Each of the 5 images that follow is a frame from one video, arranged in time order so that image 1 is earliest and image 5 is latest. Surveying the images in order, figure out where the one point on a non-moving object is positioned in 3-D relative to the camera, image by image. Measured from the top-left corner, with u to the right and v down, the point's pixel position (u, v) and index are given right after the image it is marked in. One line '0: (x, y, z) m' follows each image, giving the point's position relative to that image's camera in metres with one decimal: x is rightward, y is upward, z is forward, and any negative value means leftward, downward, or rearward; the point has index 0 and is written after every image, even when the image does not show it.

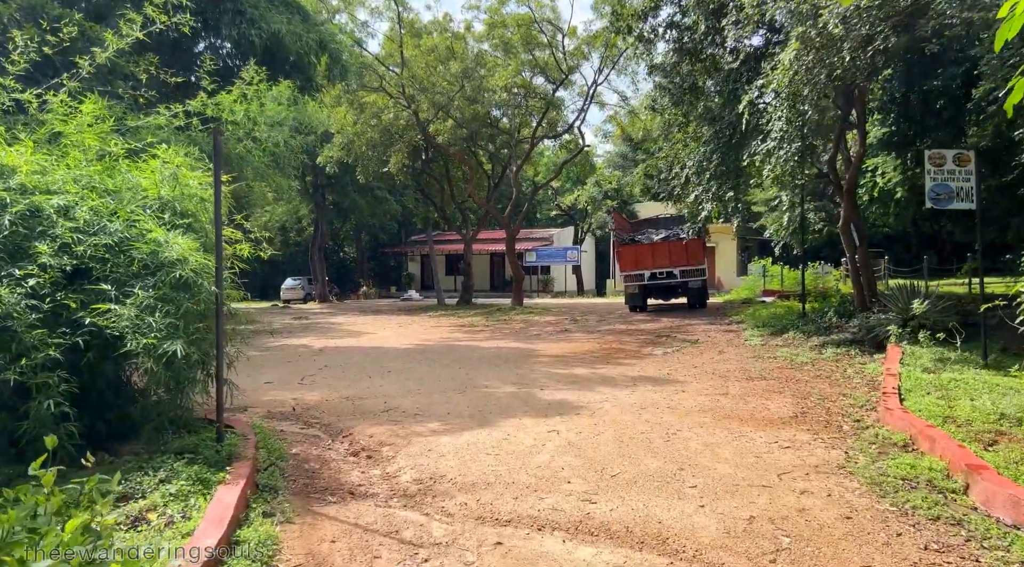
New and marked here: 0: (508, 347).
0: (-0.1, -1.2, +14.8) m
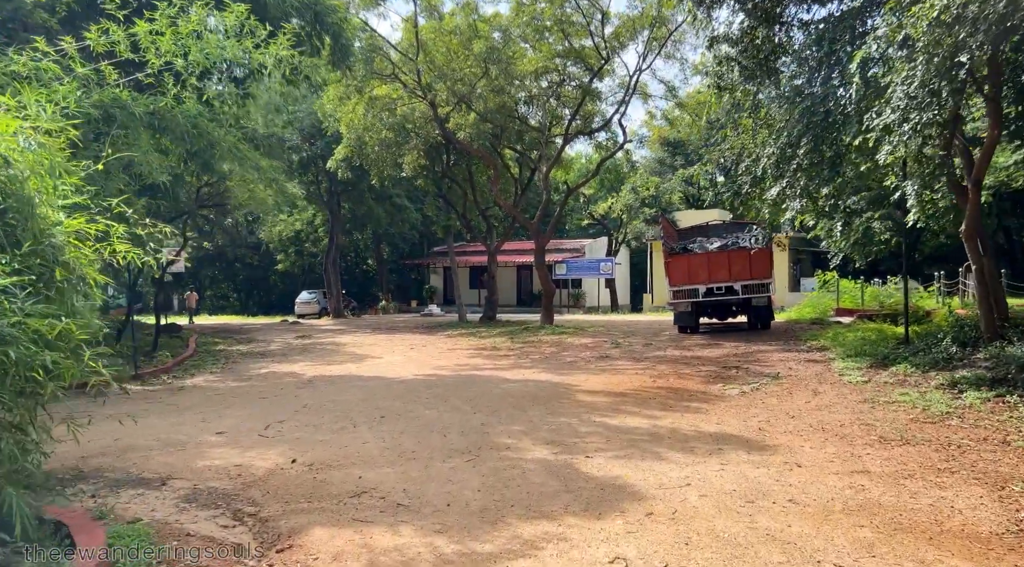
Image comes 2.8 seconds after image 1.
0: (+0.4, -1.5, +11.9) m
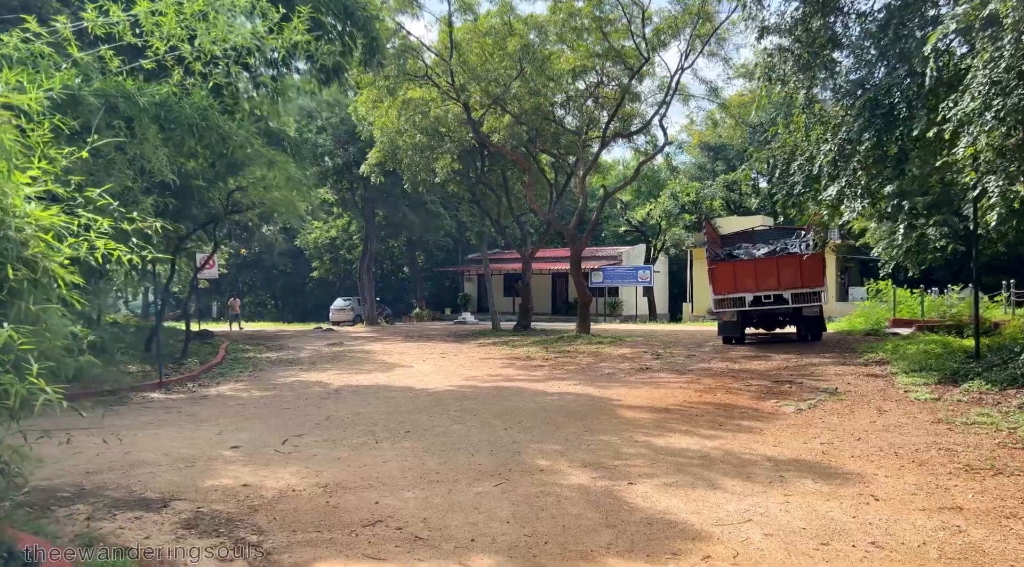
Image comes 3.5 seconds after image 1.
0: (+0.9, -1.6, +11.2) m
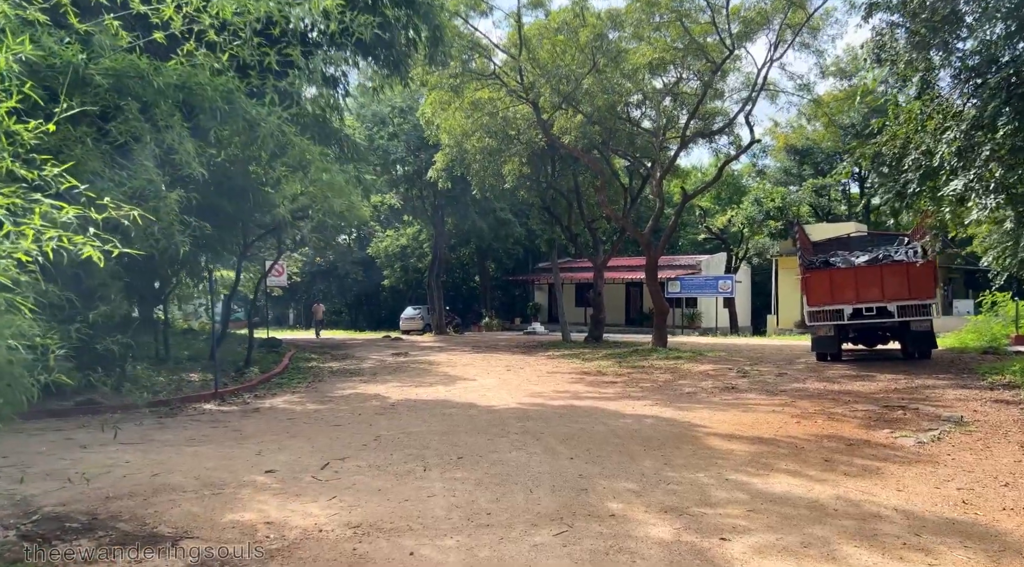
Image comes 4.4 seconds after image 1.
0: (+1.8, -1.7, +10.0) m
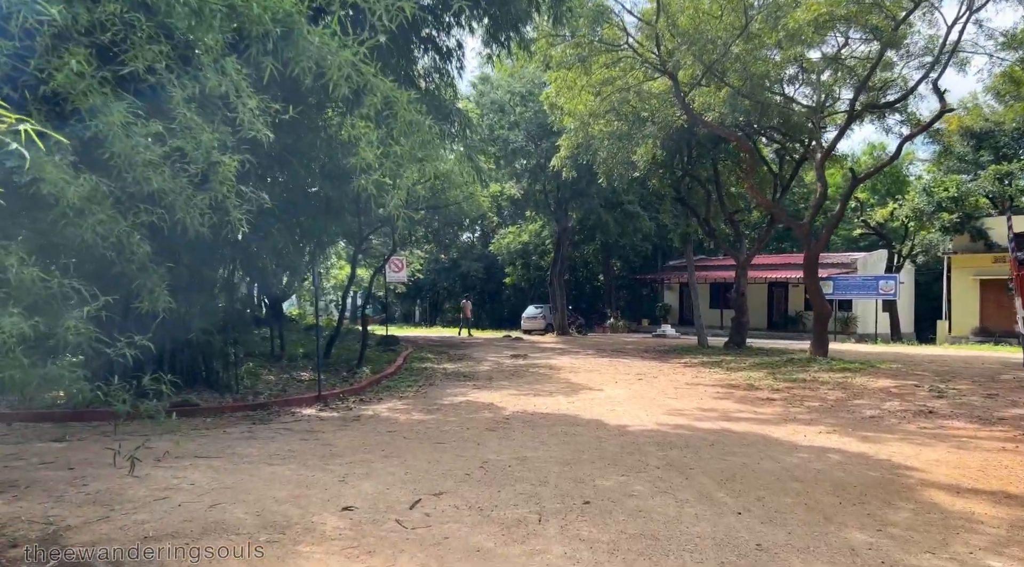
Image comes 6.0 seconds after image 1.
0: (+3.3, -1.7, +7.8) m
